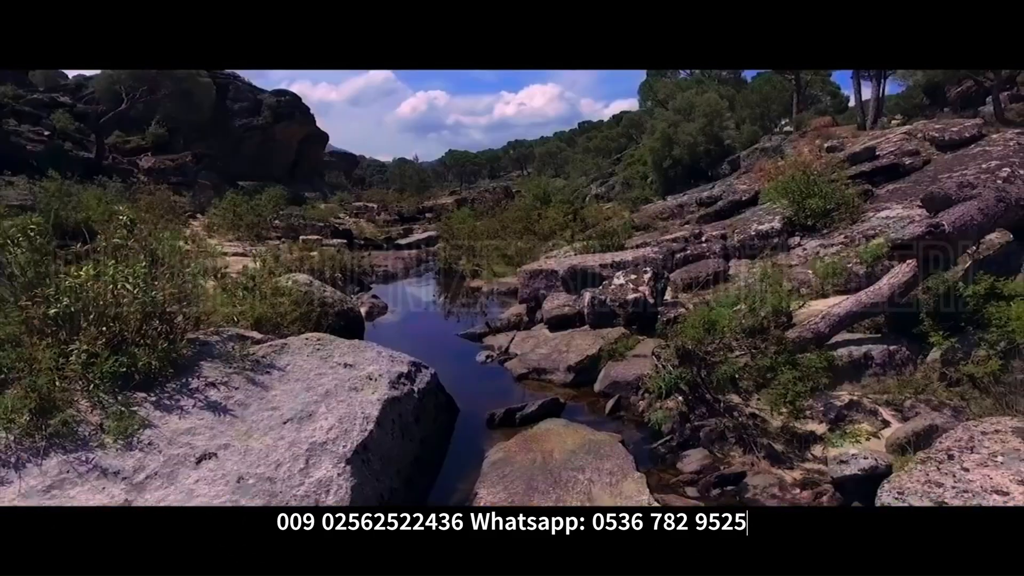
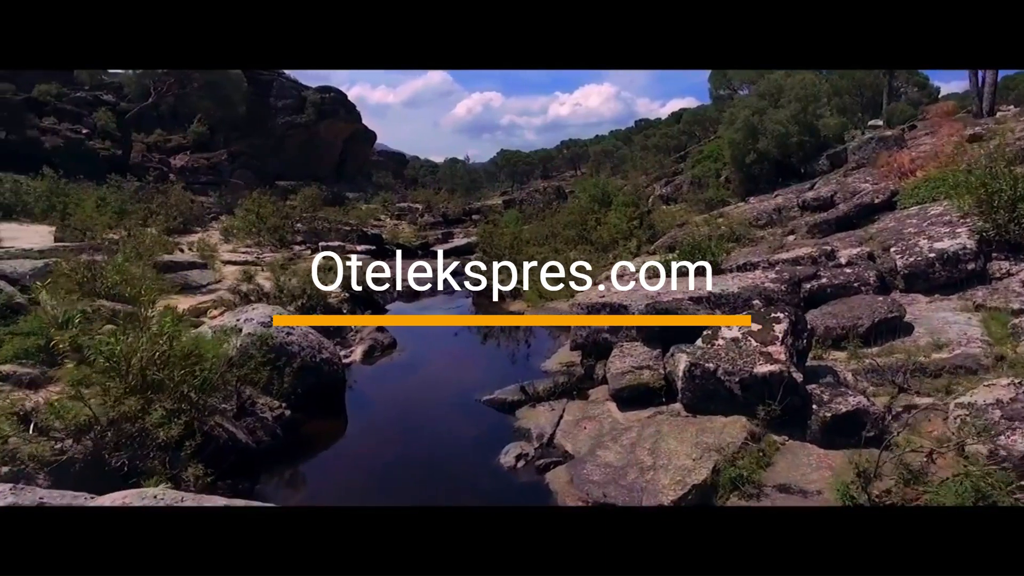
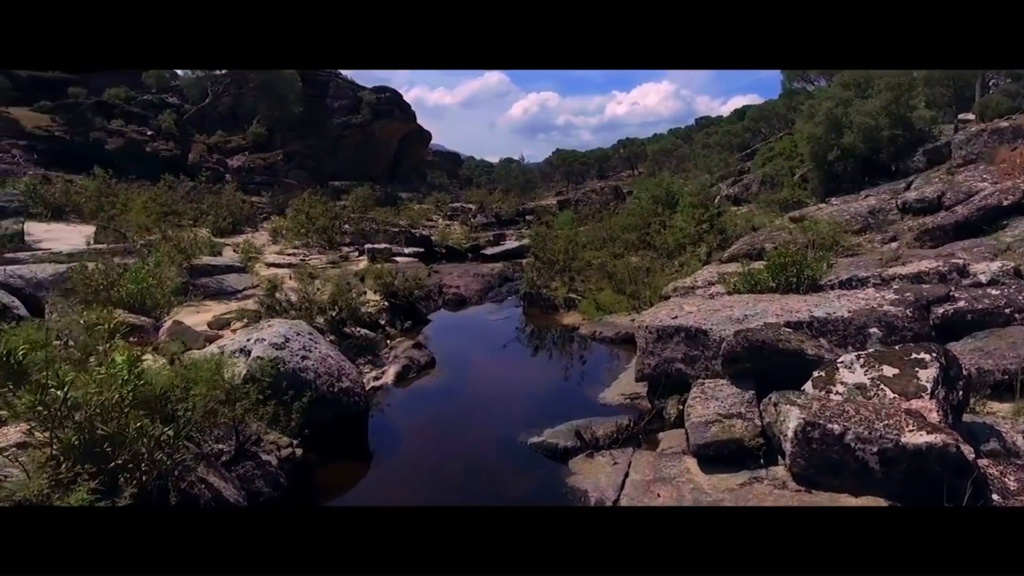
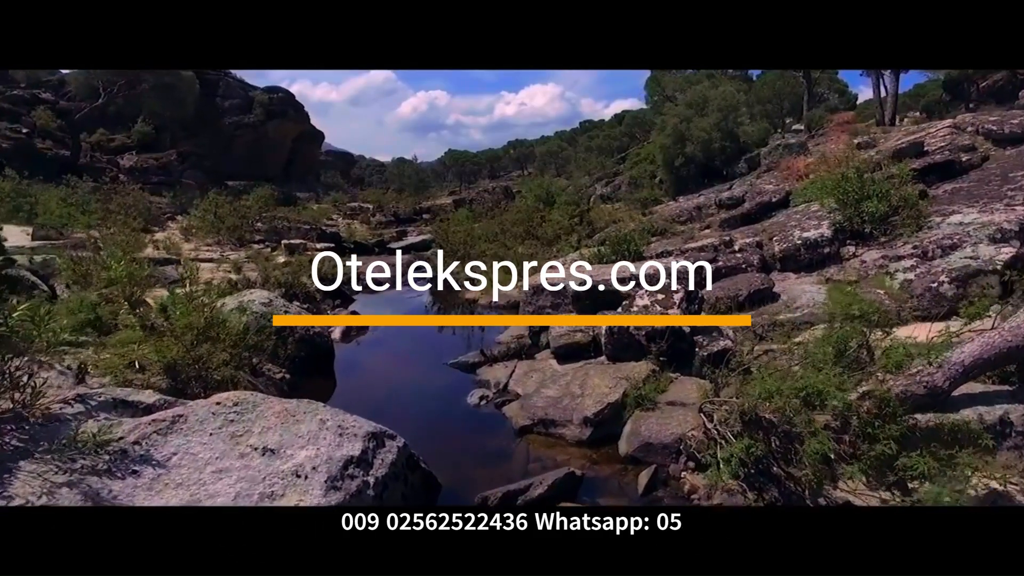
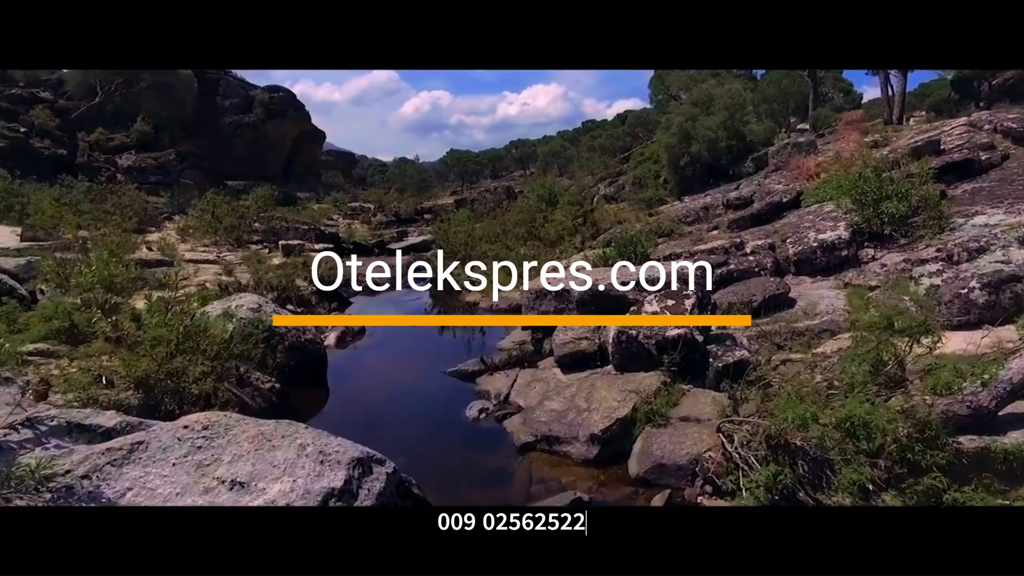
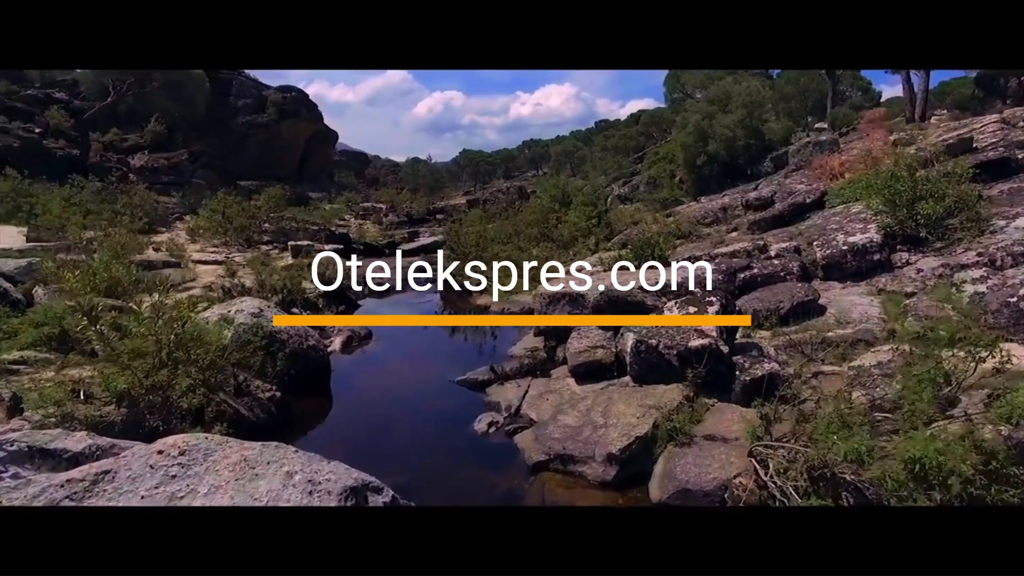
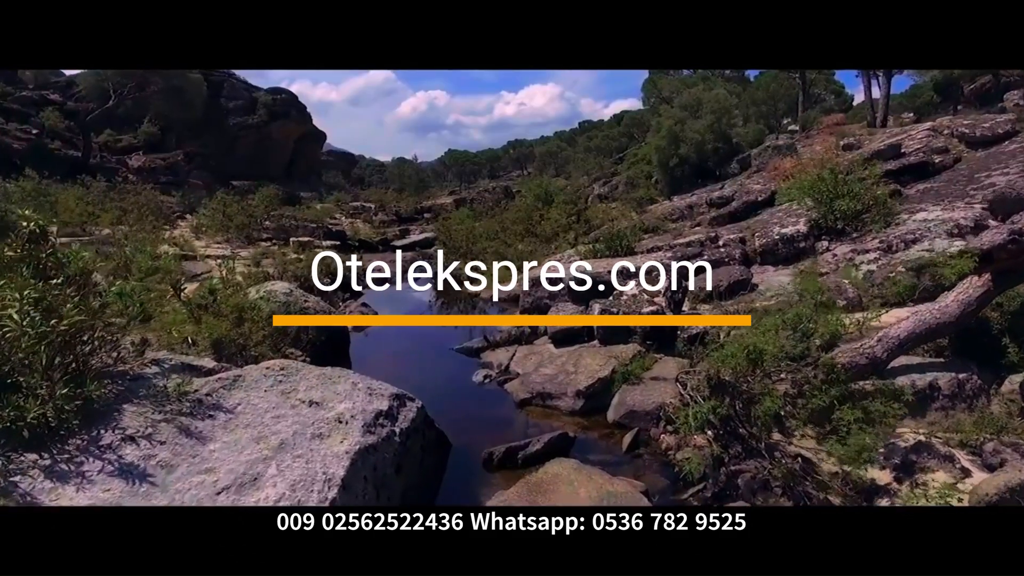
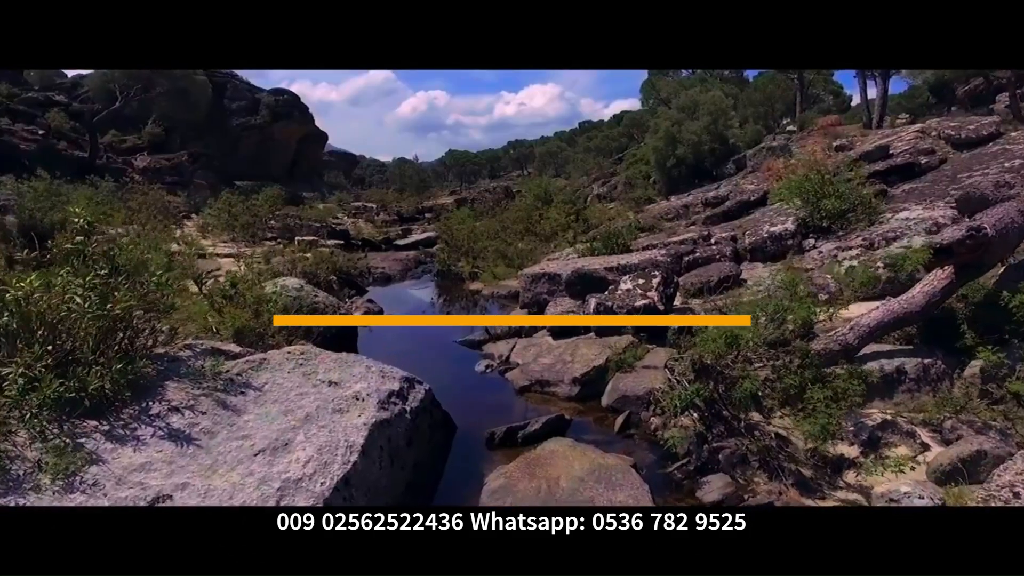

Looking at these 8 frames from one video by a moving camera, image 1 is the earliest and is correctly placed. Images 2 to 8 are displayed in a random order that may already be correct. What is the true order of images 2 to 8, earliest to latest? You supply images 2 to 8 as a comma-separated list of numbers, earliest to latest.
8, 7, 4, 5, 6, 2, 3
